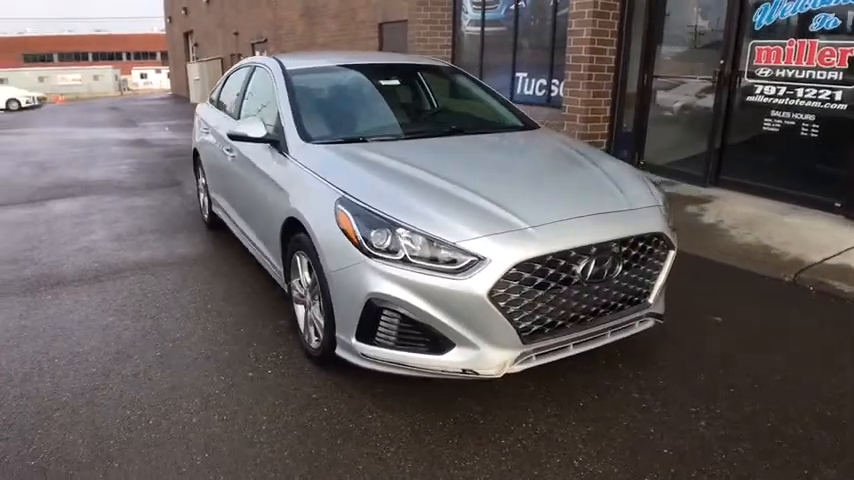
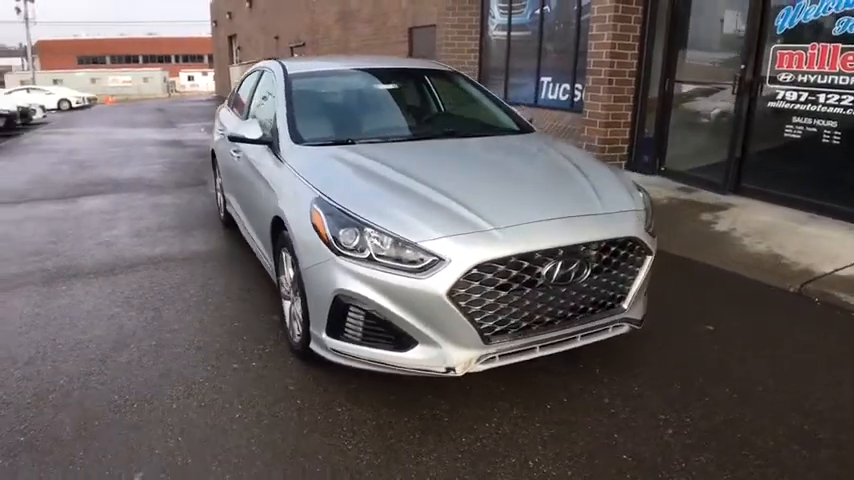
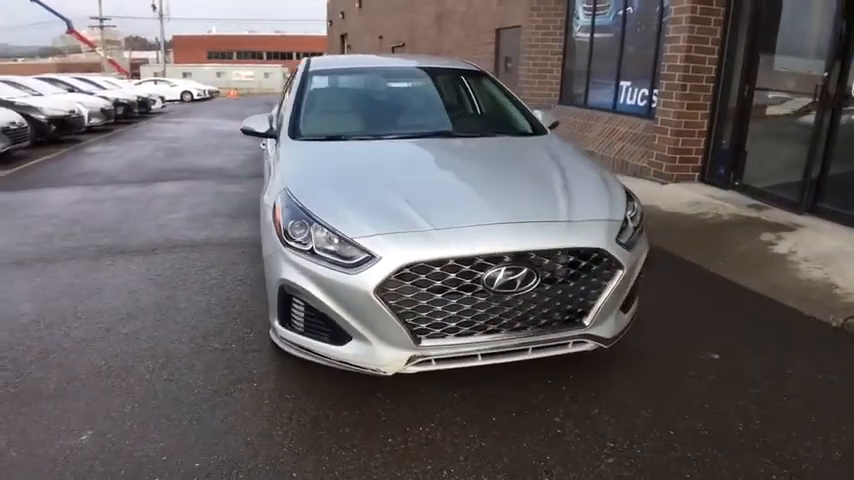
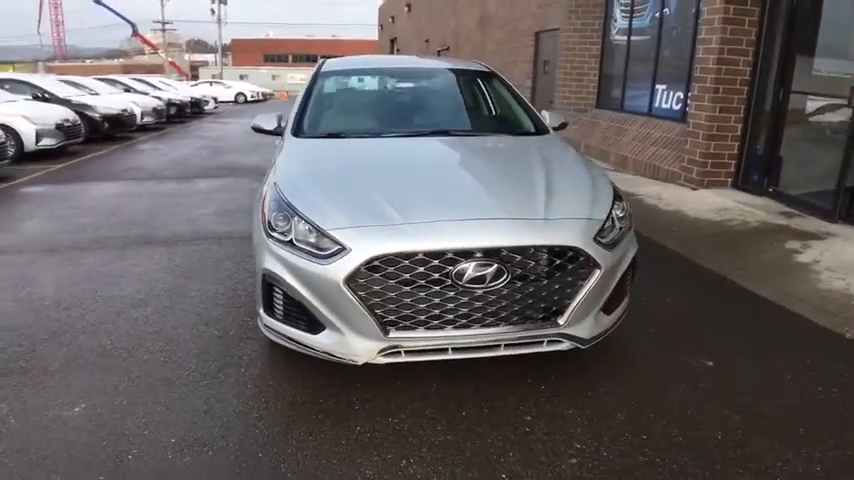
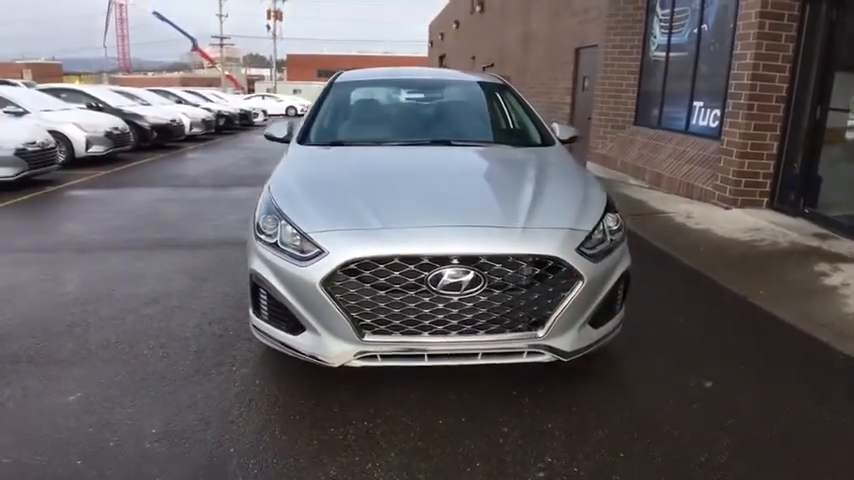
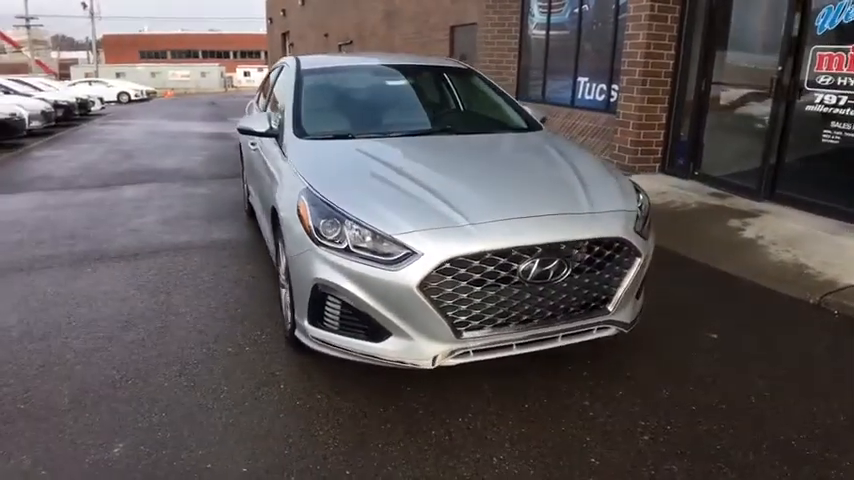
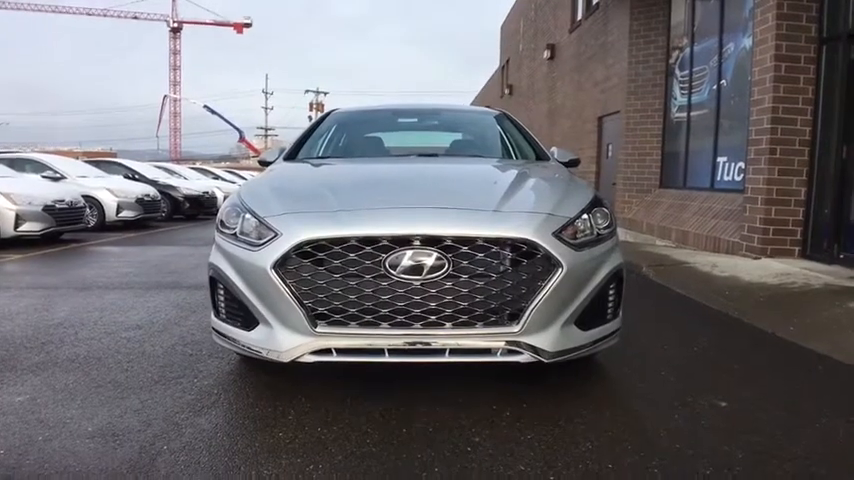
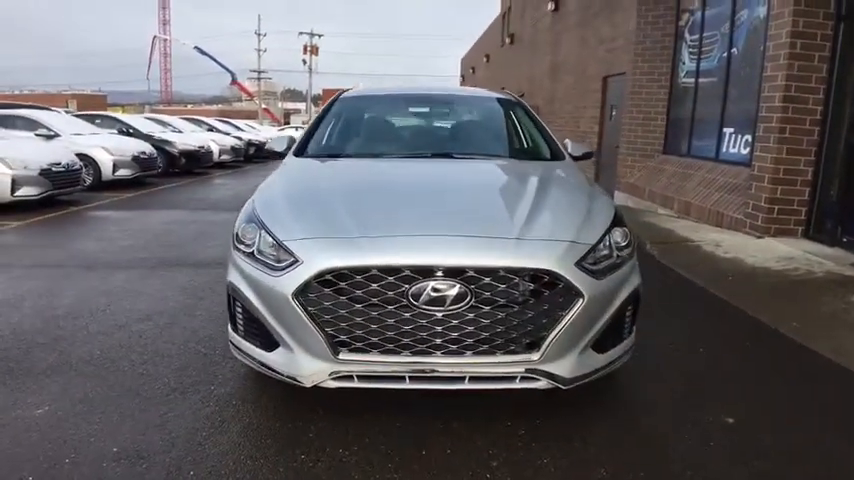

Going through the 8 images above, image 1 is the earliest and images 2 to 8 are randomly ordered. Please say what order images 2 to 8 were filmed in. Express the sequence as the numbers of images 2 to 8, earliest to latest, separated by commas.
2, 6, 3, 4, 5, 8, 7
